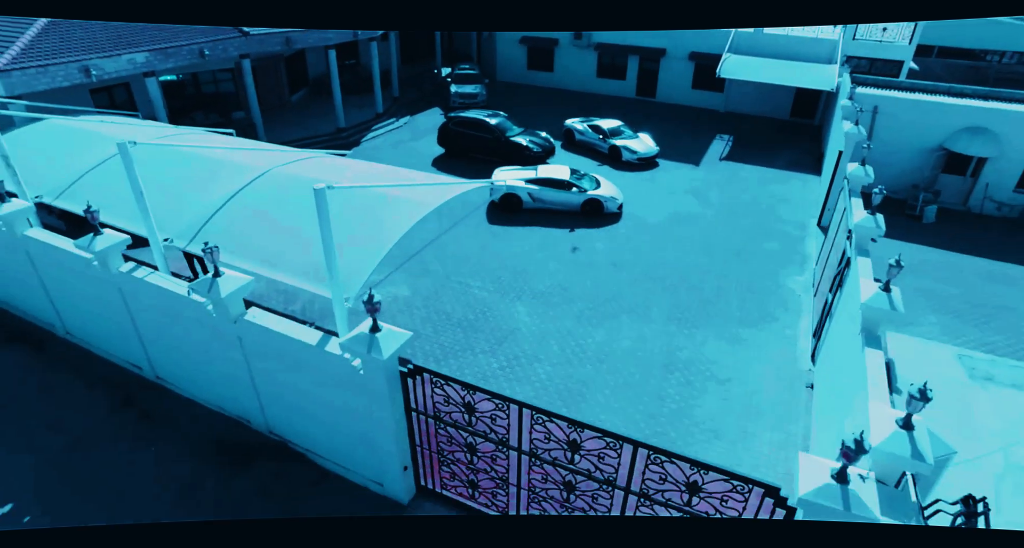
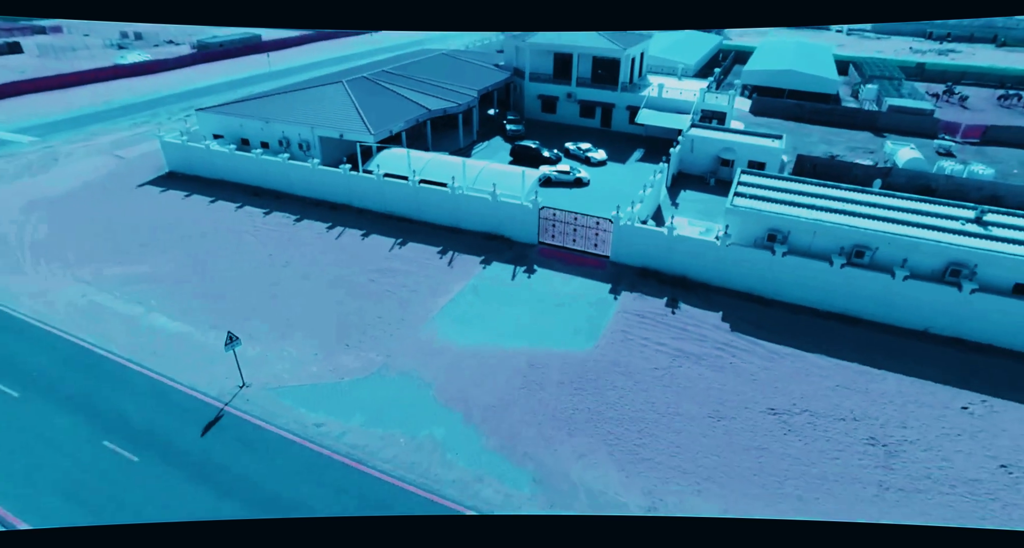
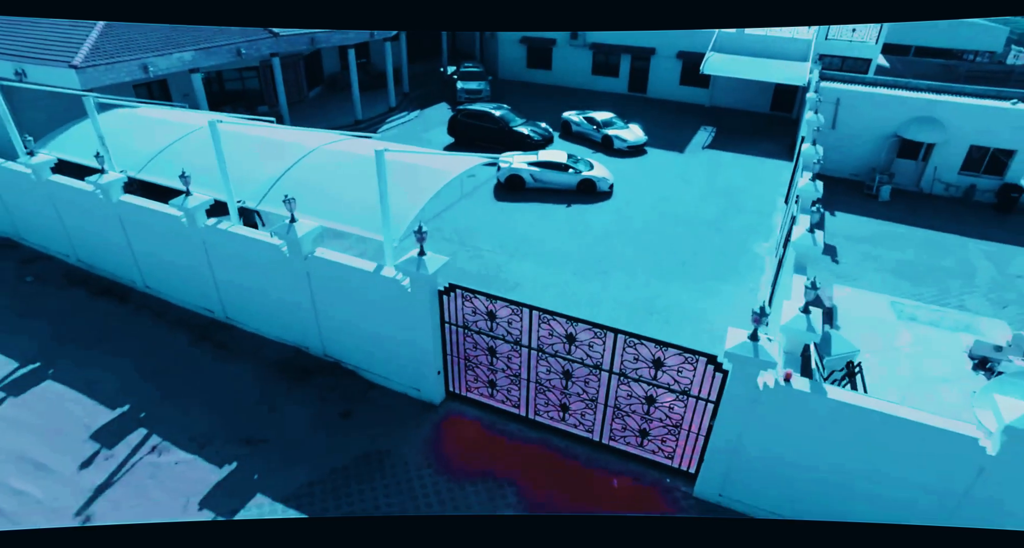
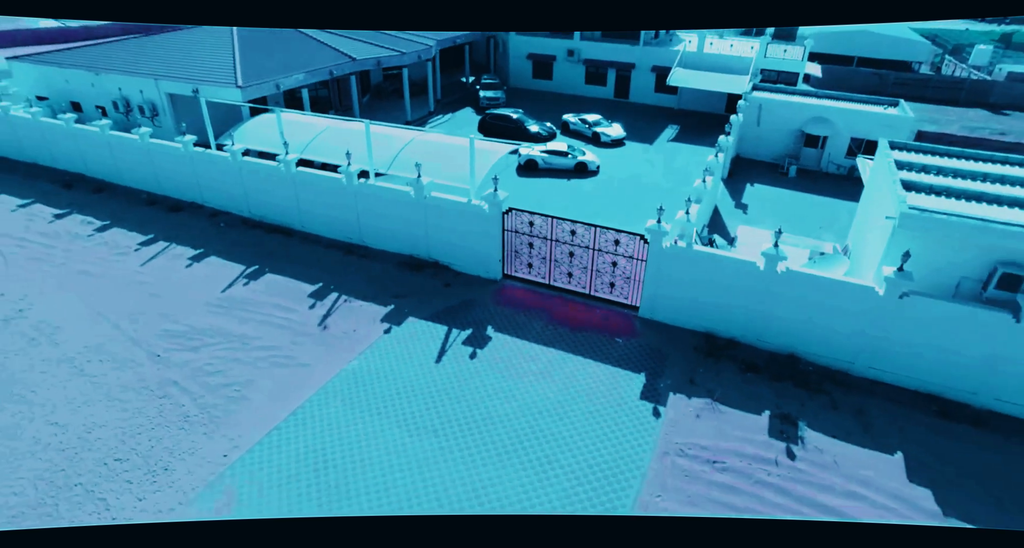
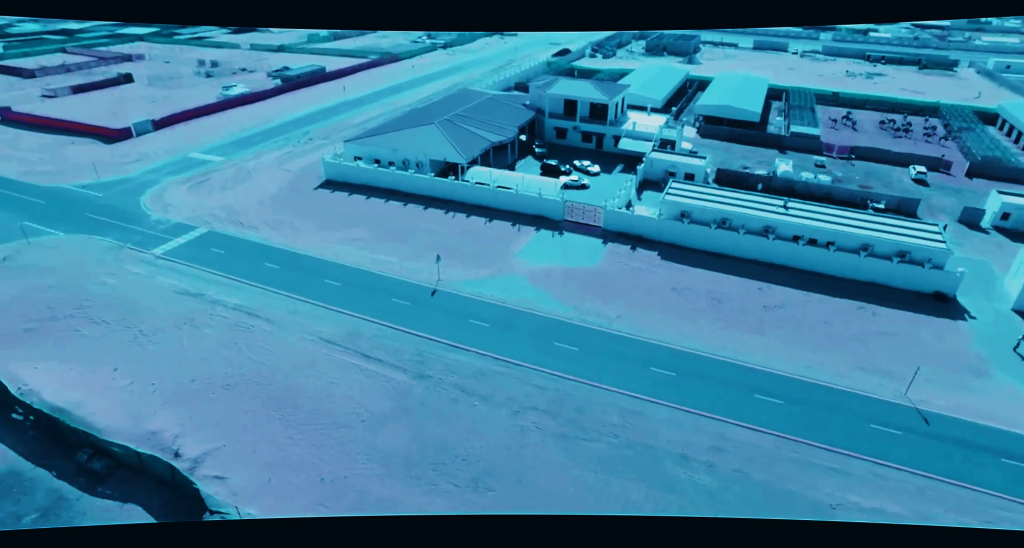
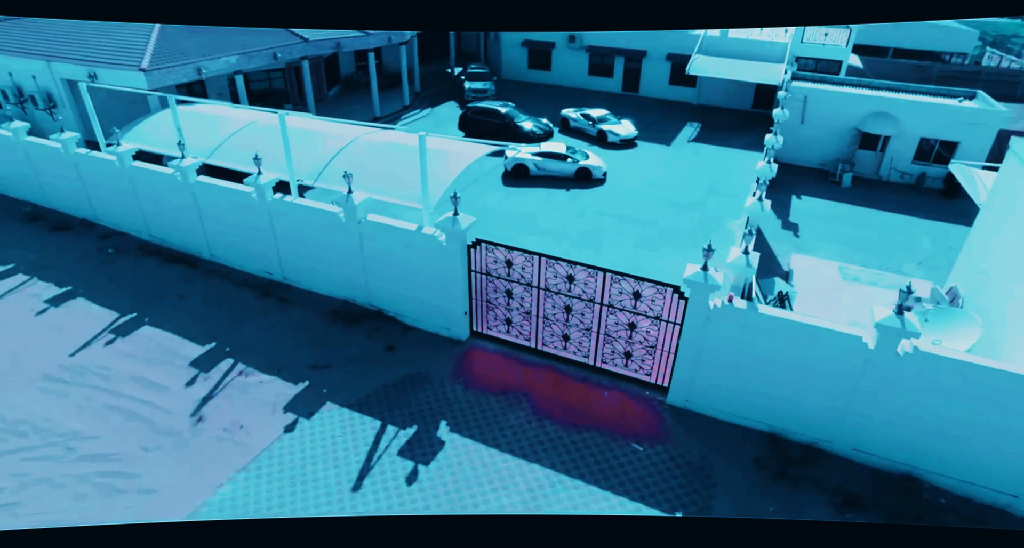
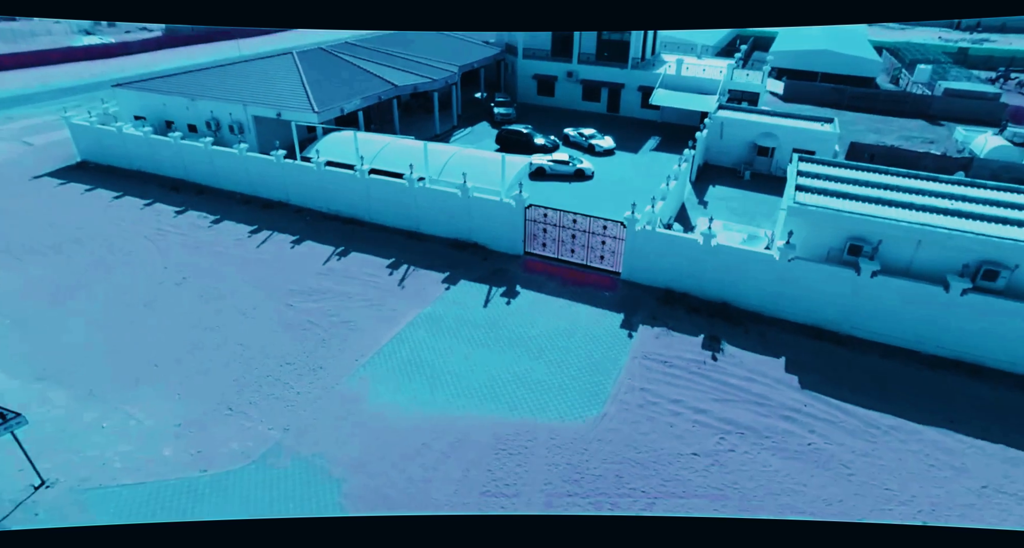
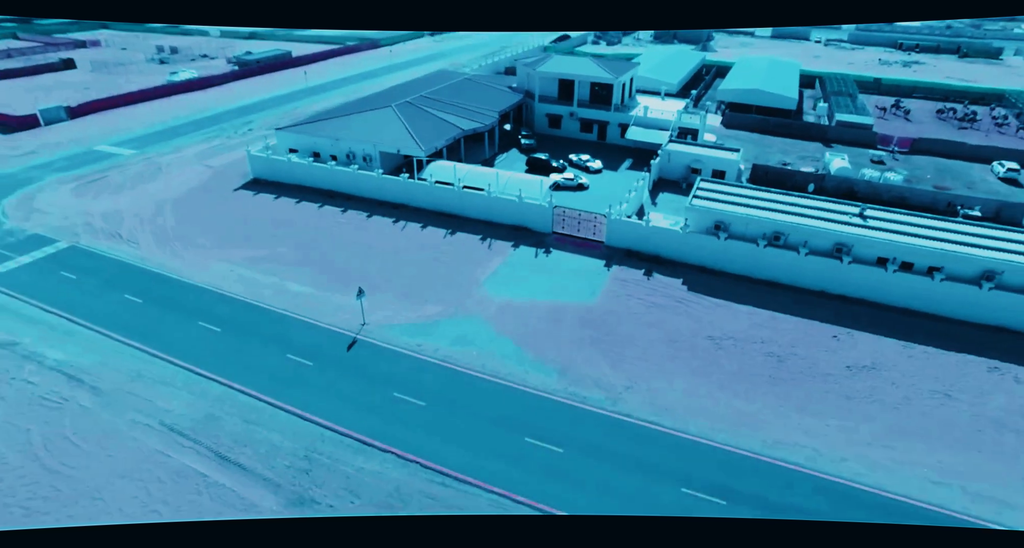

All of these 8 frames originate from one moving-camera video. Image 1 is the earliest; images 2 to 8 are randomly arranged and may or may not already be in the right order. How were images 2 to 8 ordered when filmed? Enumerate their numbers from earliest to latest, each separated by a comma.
3, 6, 4, 7, 2, 8, 5
